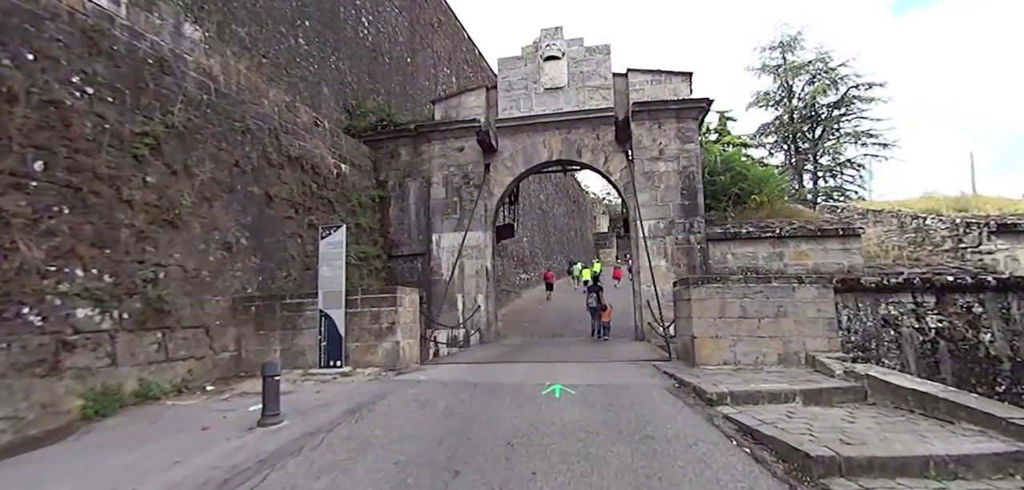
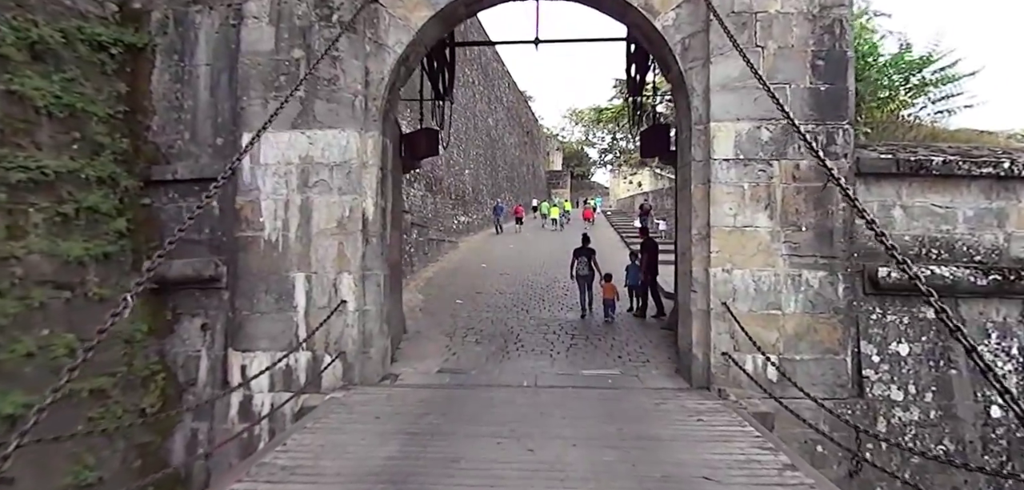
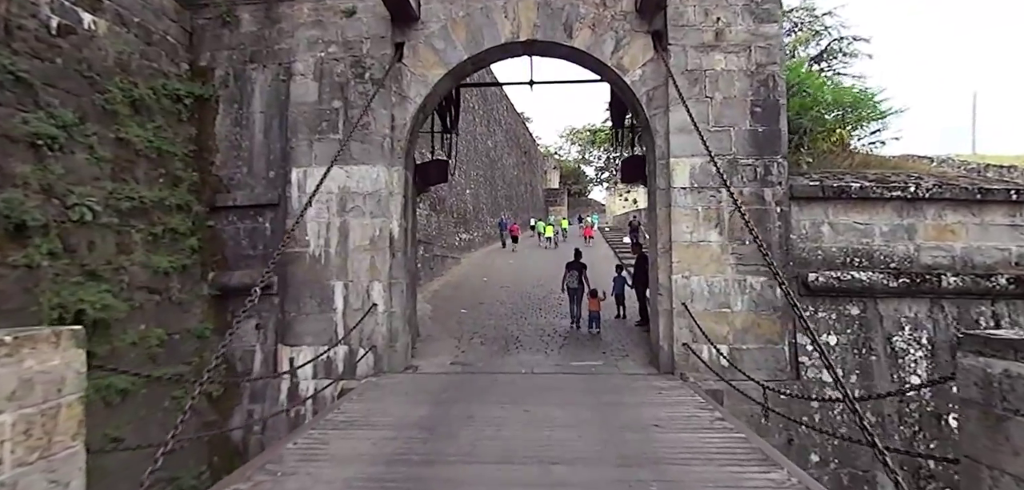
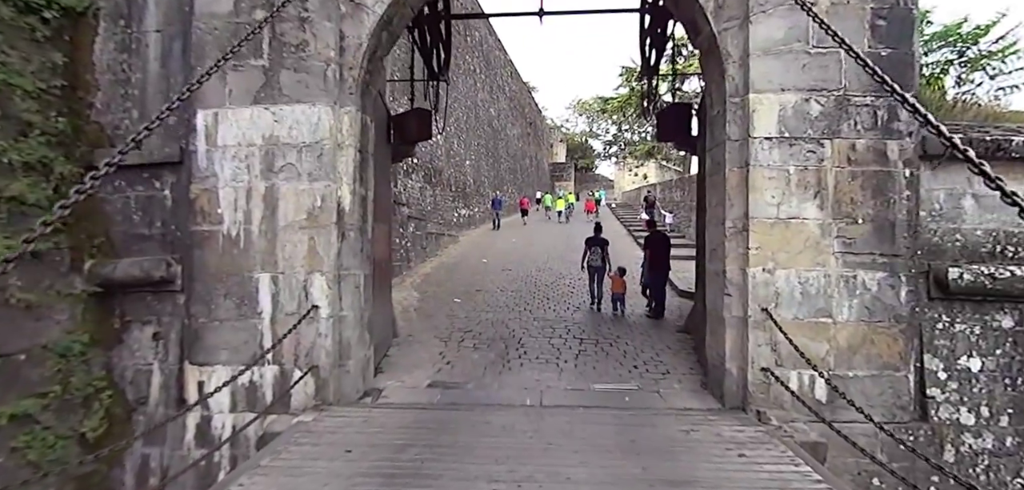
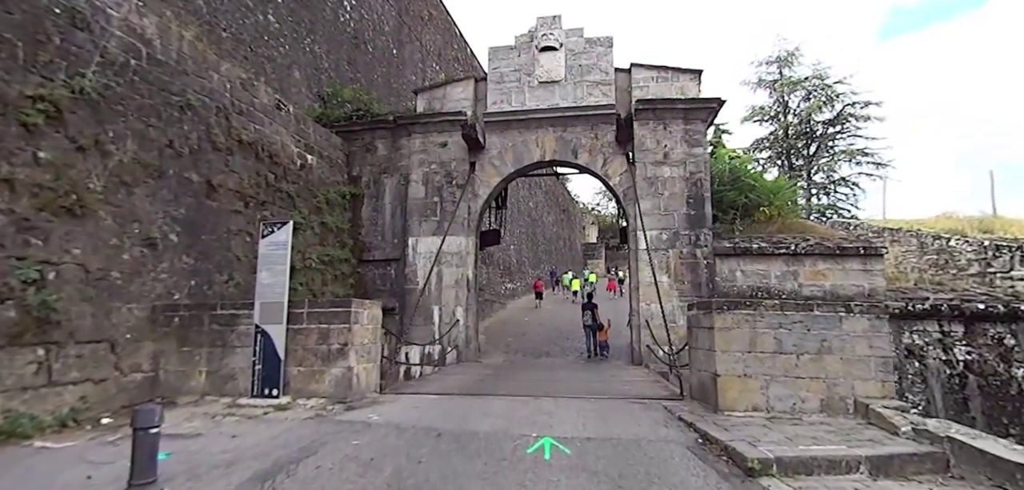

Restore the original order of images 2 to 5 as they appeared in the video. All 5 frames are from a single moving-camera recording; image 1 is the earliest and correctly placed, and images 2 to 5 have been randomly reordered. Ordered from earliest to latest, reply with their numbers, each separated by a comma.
5, 3, 2, 4
